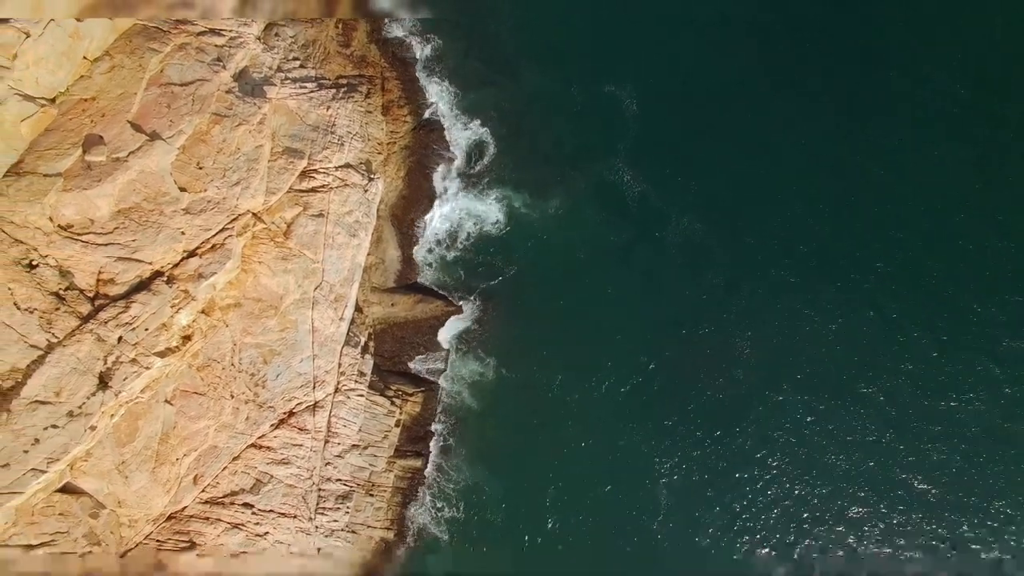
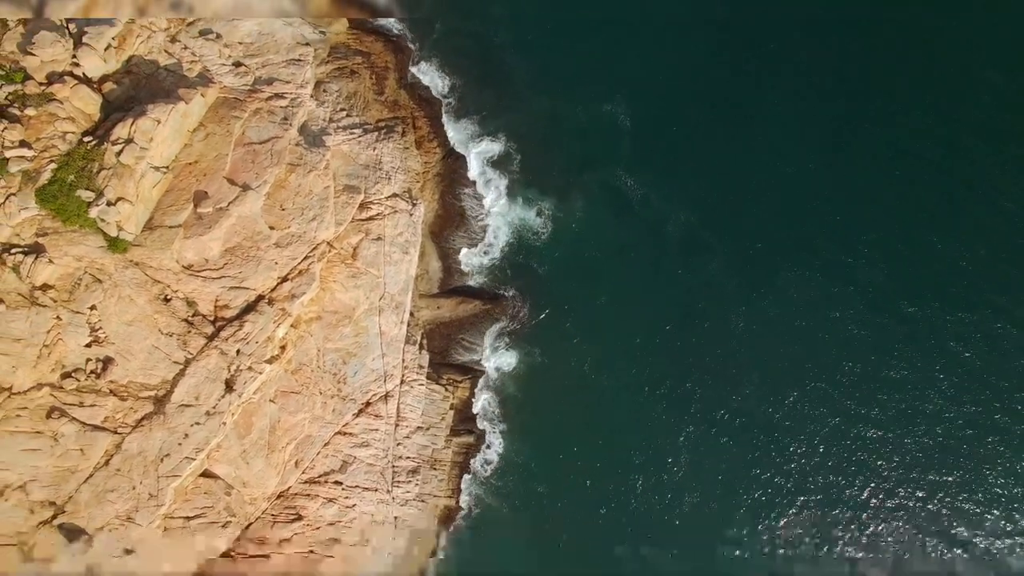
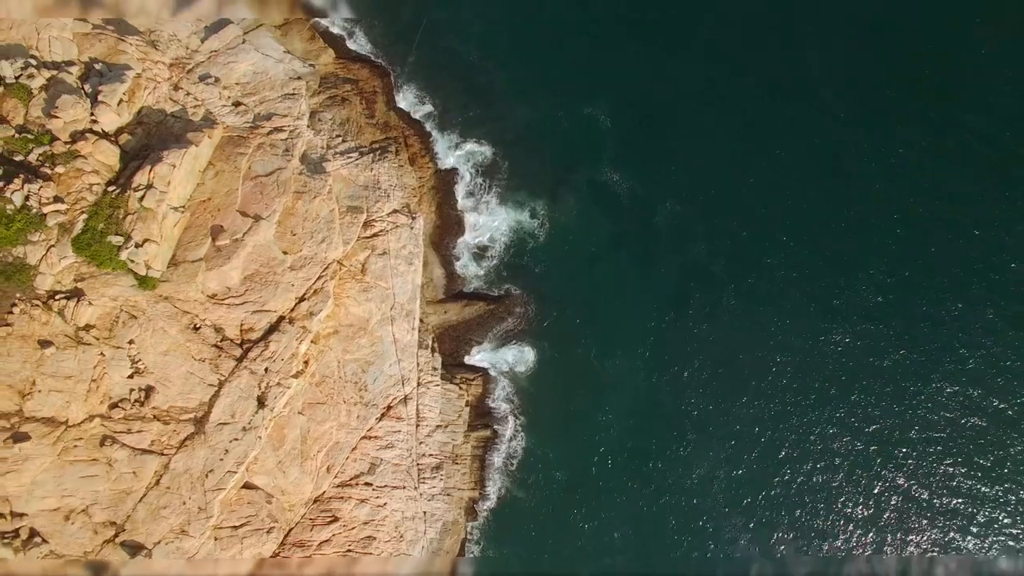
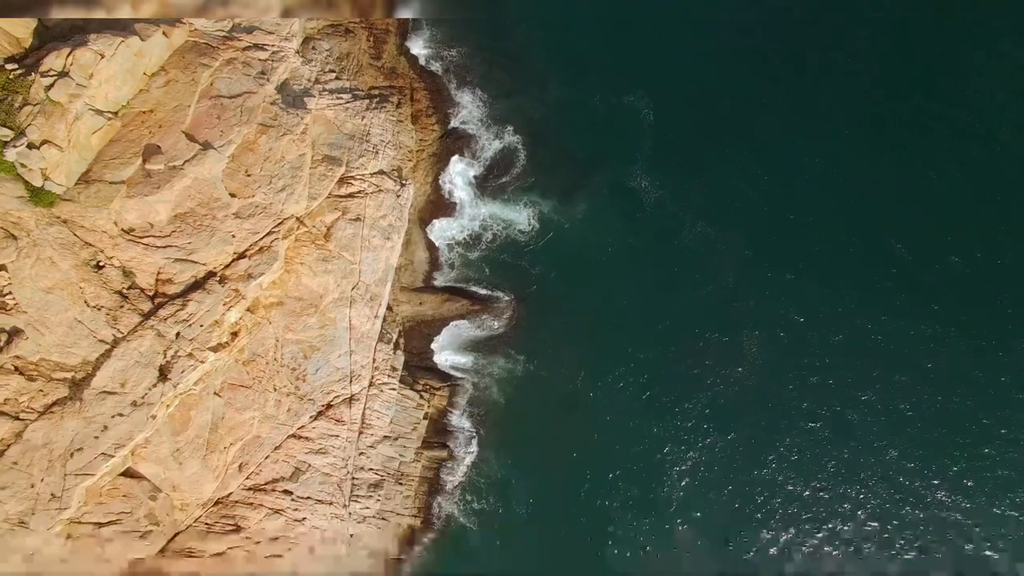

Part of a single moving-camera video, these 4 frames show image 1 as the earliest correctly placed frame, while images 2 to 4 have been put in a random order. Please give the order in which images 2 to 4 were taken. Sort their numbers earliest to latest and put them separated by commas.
4, 2, 3
